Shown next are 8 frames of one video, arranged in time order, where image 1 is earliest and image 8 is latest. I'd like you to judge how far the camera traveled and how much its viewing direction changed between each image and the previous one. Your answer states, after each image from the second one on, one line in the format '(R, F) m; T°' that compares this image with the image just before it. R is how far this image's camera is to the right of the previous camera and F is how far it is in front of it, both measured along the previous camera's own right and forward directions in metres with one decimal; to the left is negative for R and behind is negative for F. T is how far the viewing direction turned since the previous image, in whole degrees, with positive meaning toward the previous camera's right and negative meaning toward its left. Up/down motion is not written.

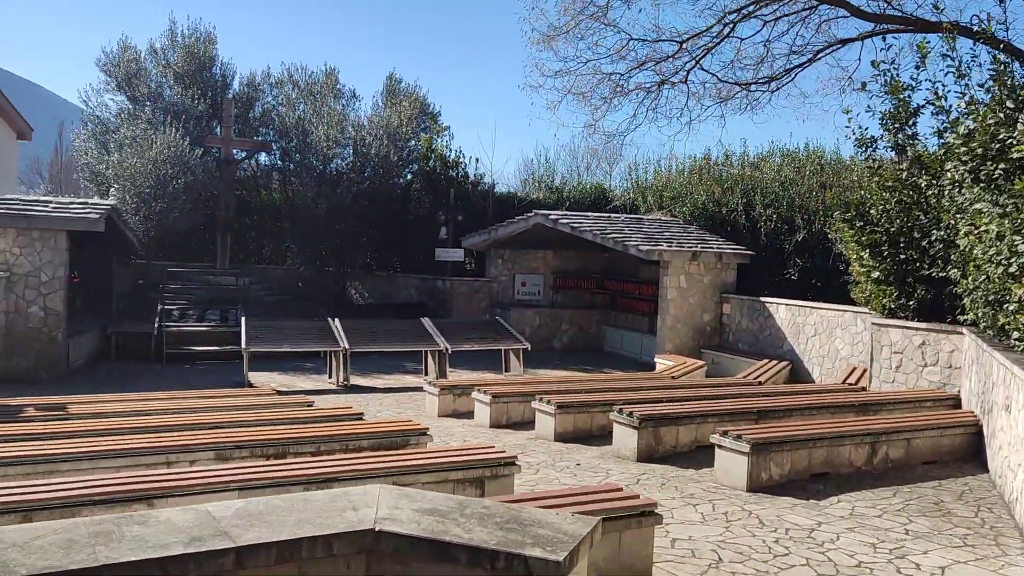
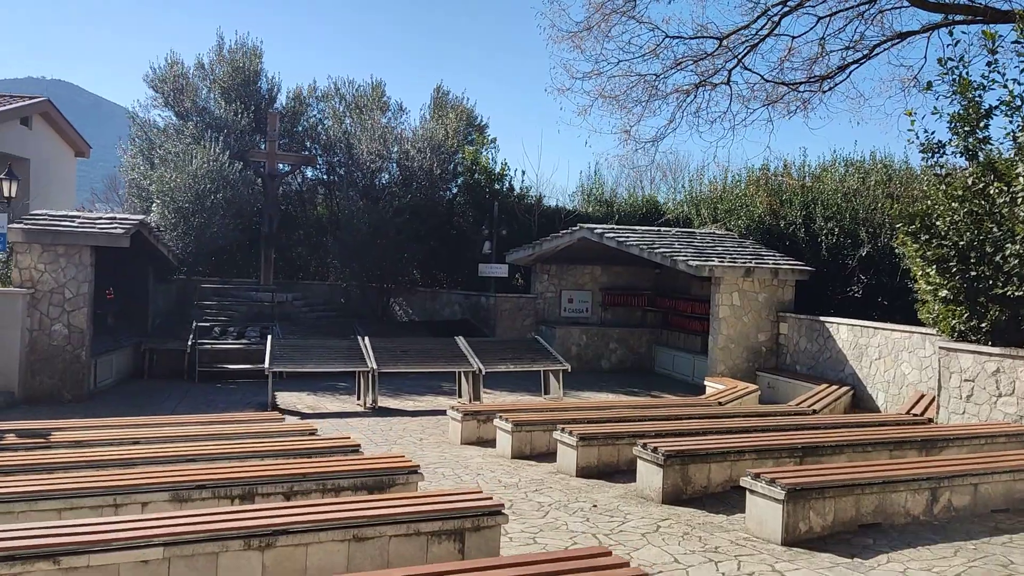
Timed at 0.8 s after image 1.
(+0.4, +0.7) m; -4°
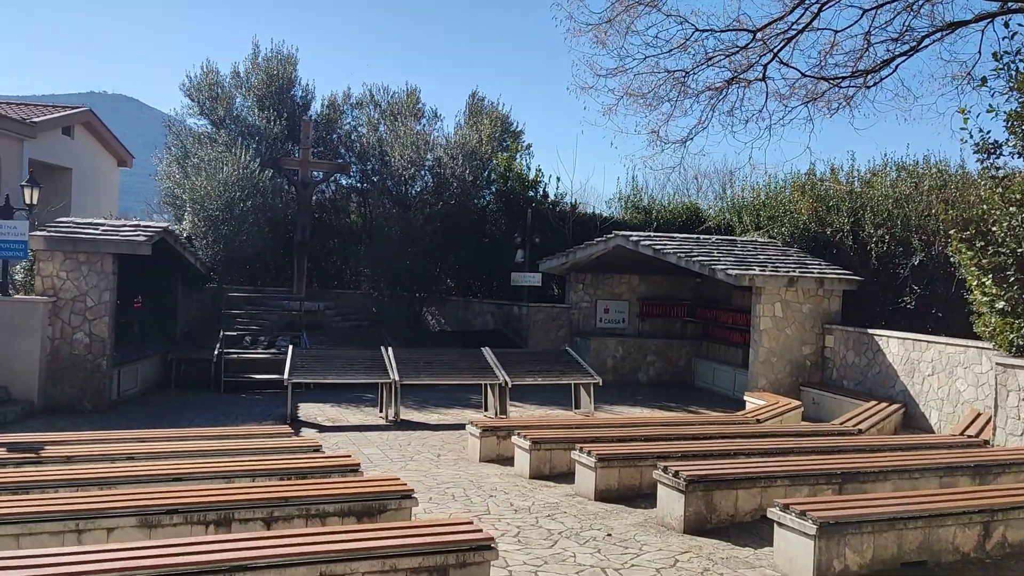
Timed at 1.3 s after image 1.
(+0.3, +0.4) m; -3°
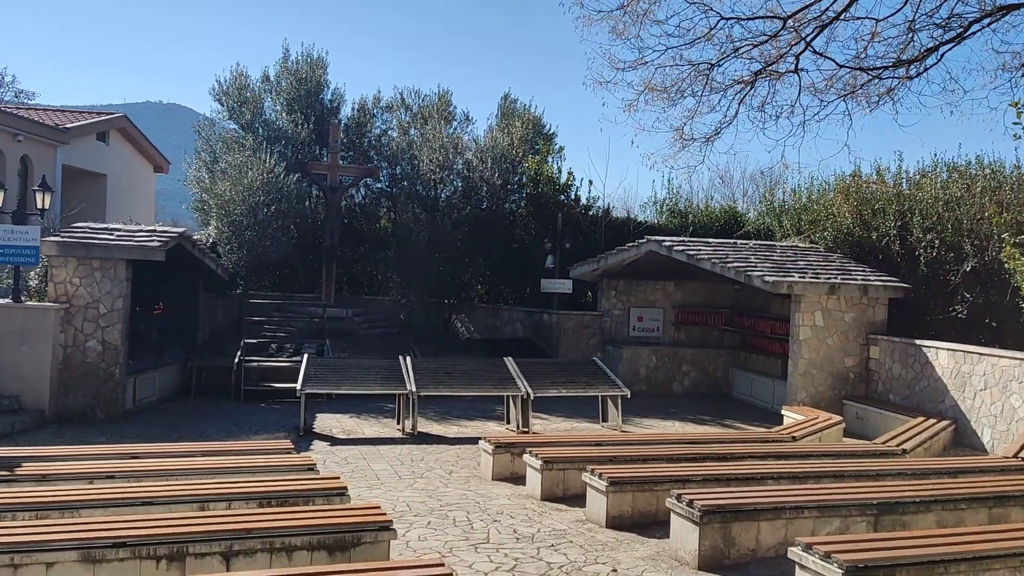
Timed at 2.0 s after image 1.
(+0.3, +0.5) m; -3°
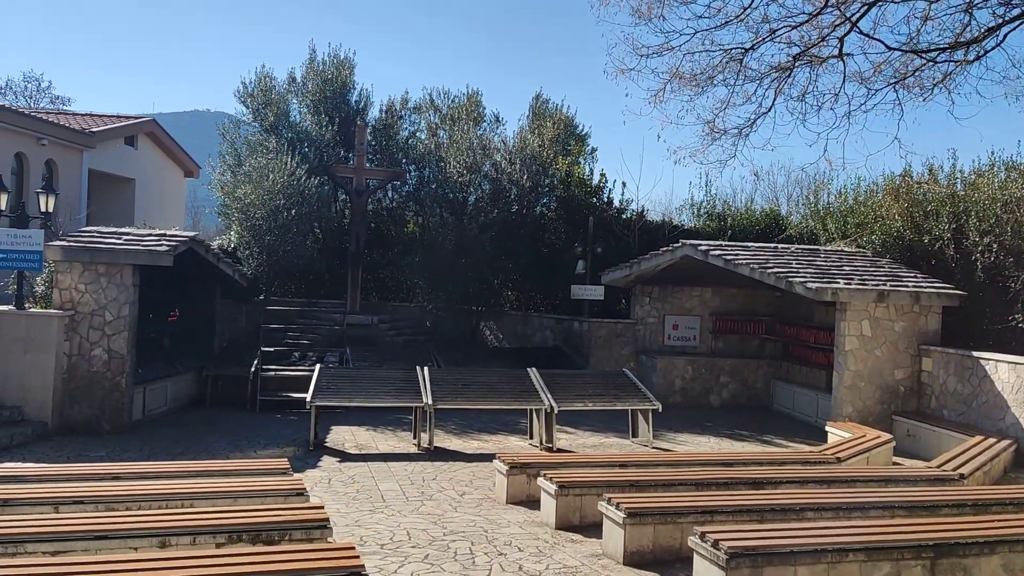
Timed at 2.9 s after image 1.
(+0.2, +0.6) m; -3°
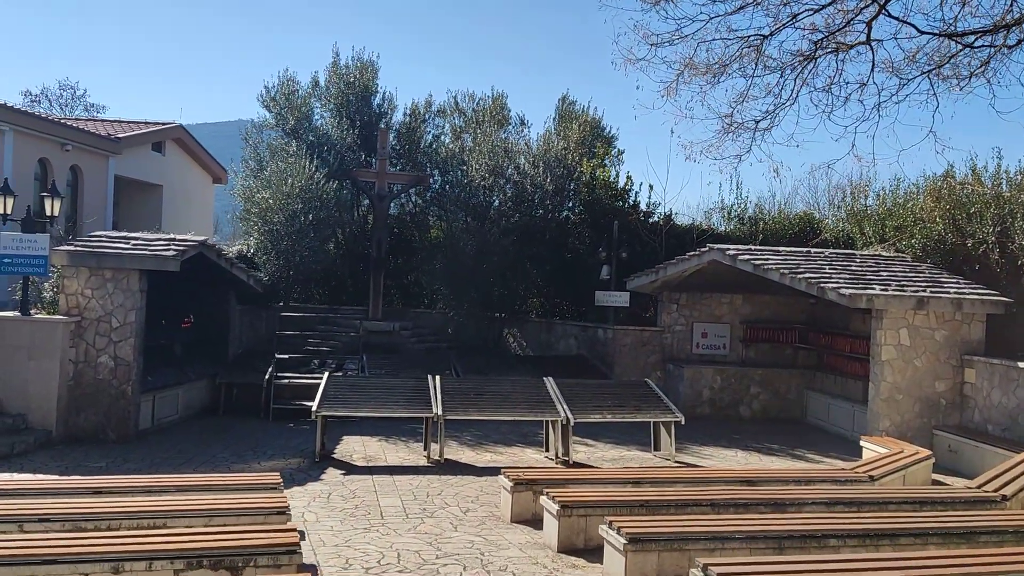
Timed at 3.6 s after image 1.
(+0.3, +0.4) m; -3°
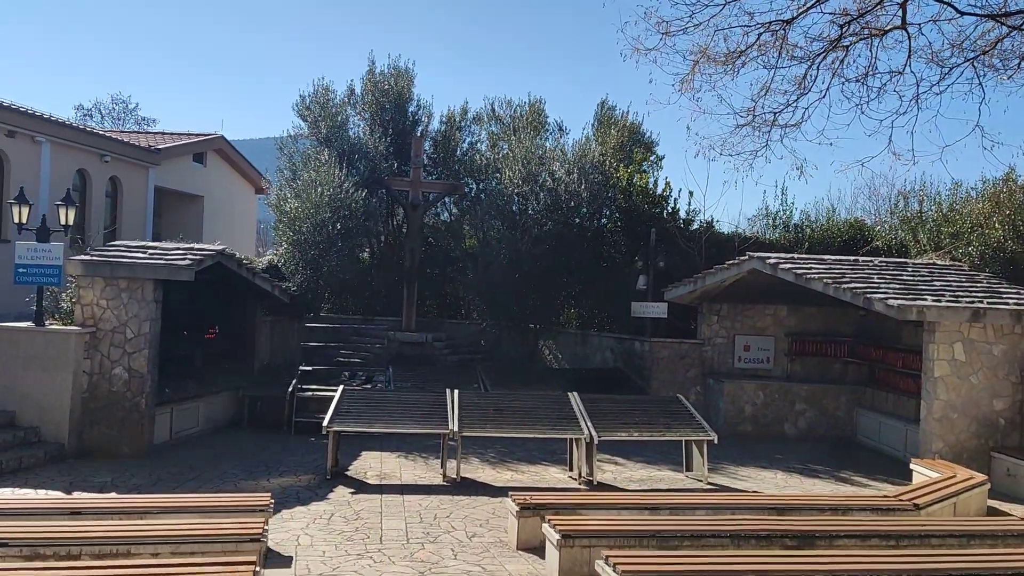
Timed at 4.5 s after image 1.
(+0.4, +0.5) m; -4°
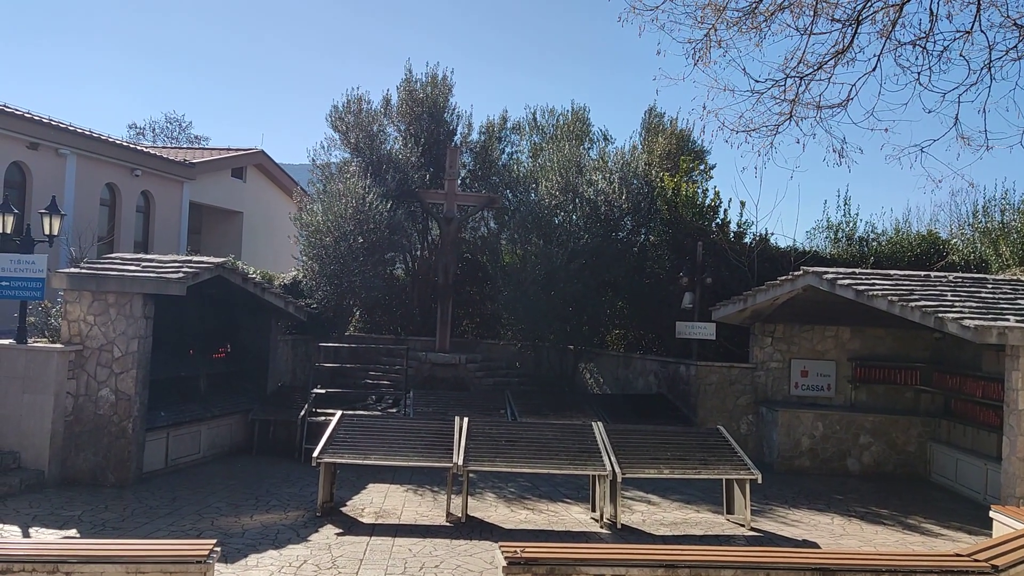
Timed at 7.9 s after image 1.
(+0.5, +1.0) m; -4°
